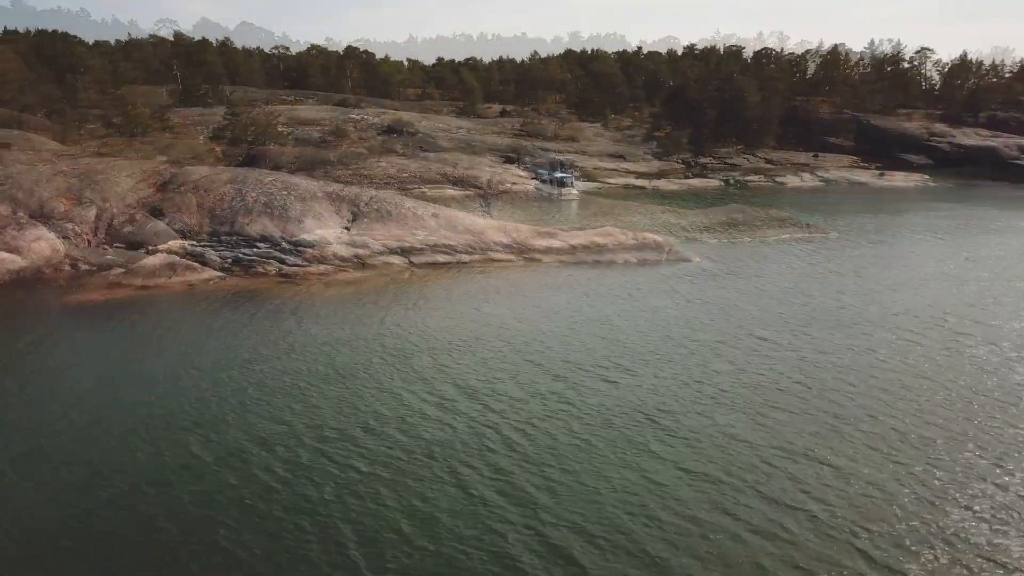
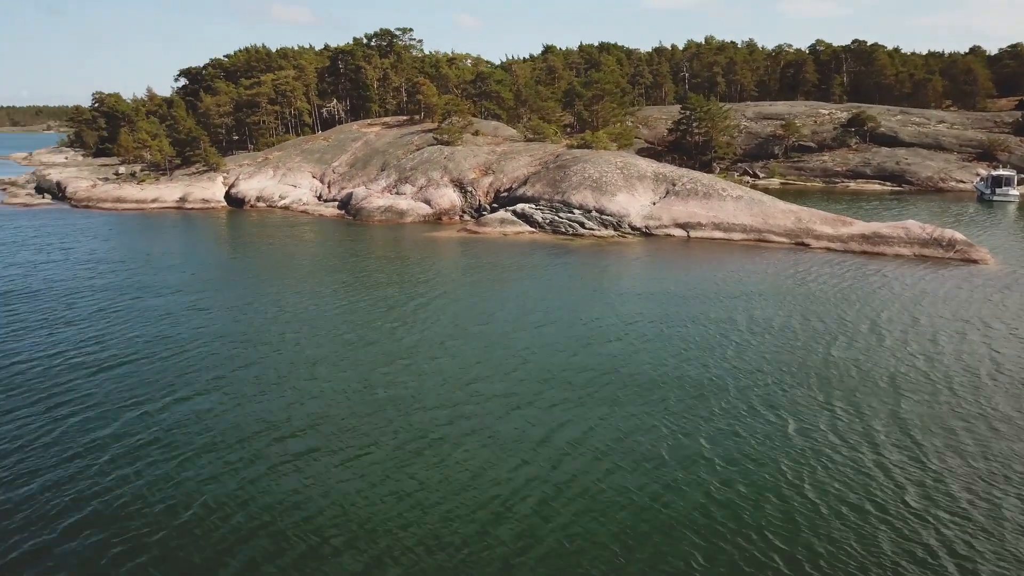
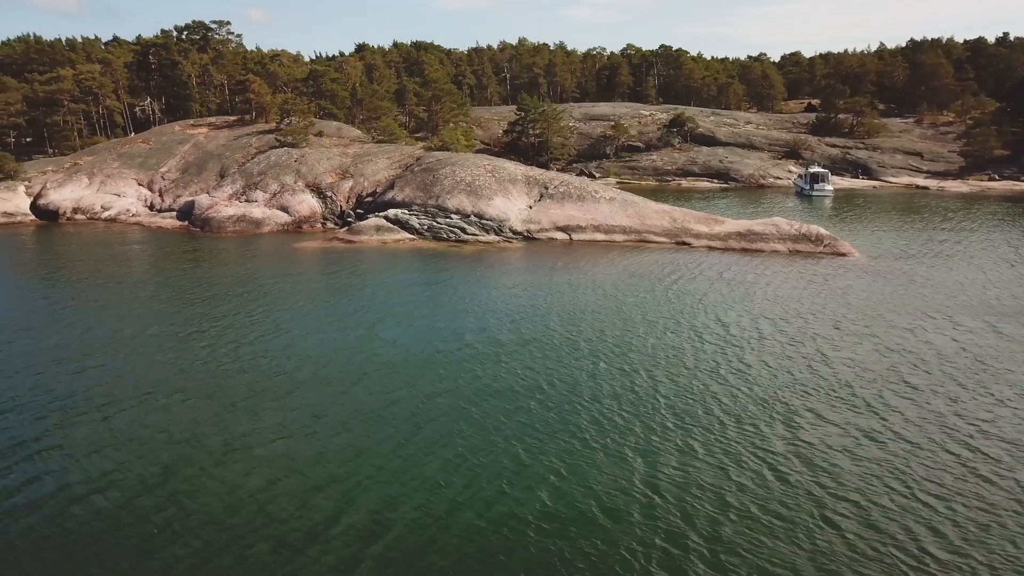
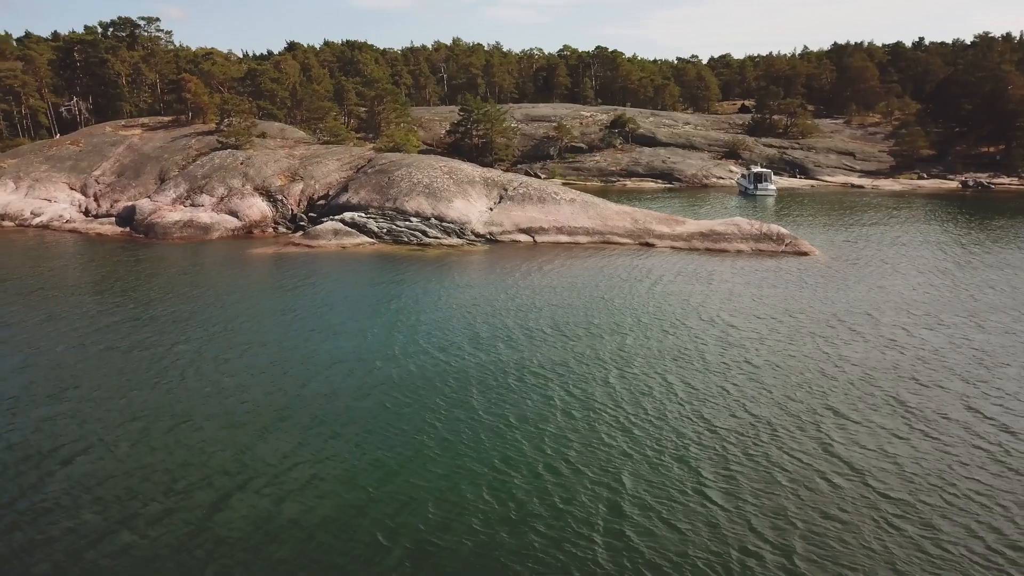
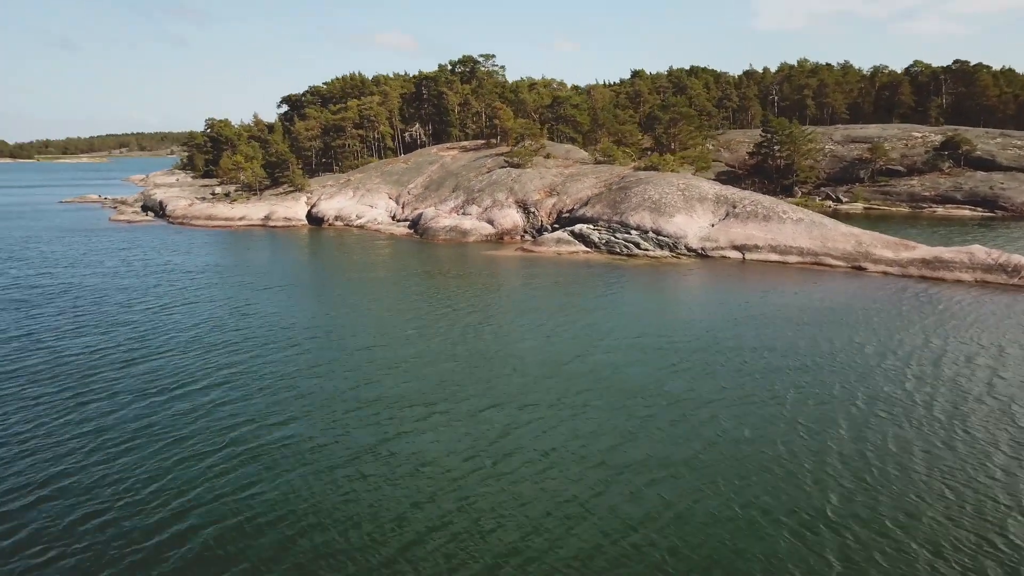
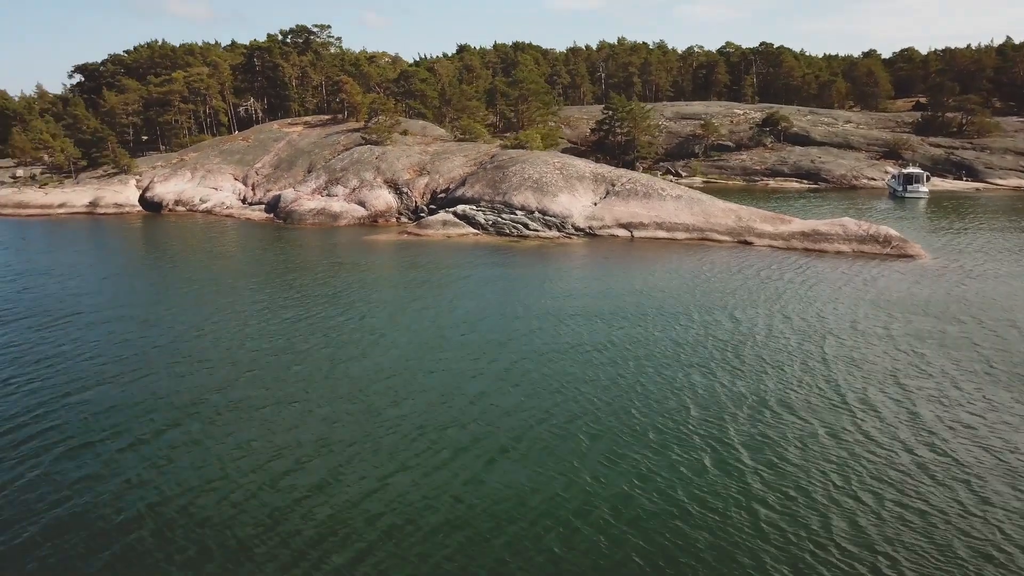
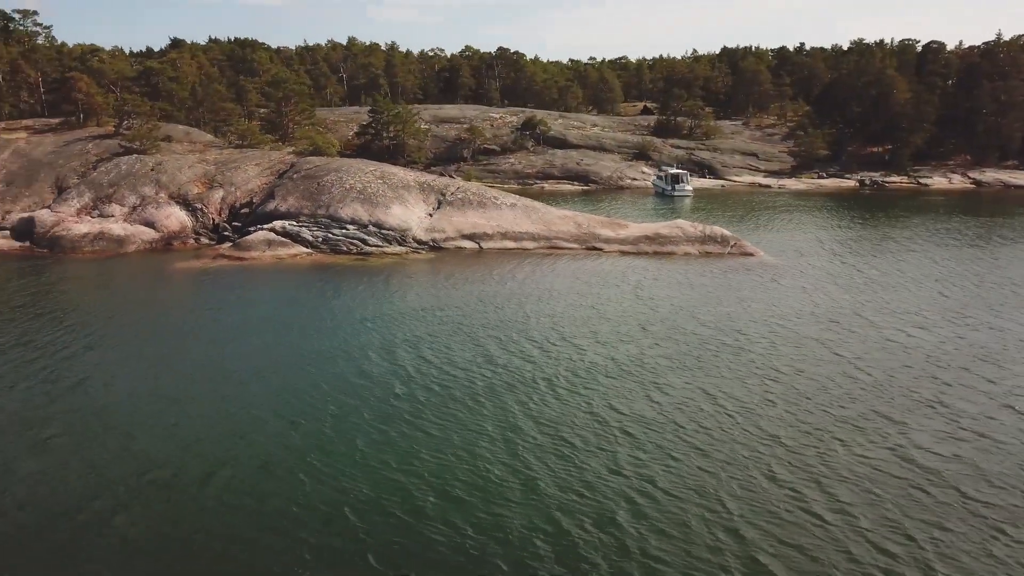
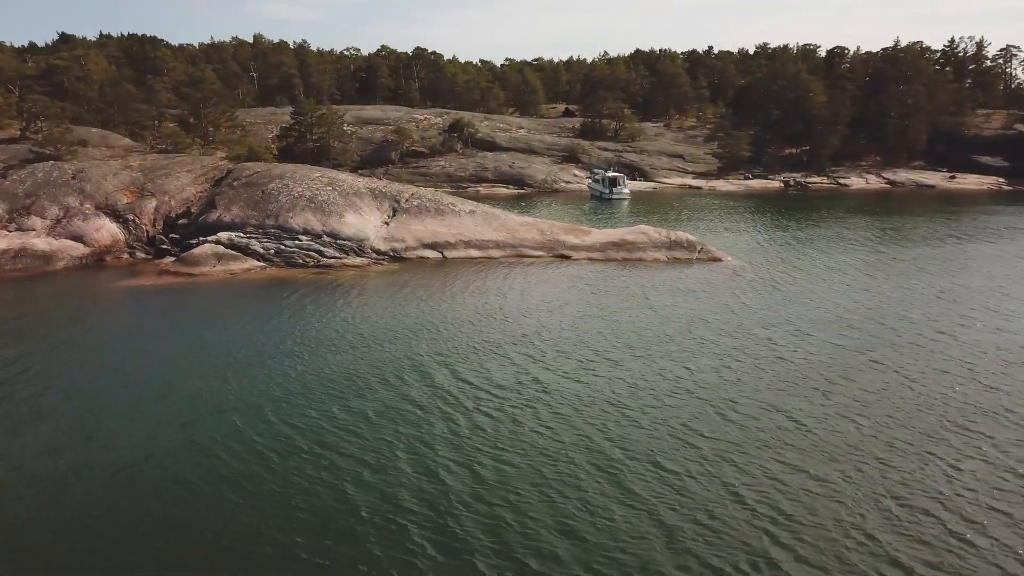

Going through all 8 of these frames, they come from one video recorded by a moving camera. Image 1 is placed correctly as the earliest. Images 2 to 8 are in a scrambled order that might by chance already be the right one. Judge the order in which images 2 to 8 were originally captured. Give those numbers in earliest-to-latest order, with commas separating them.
8, 7, 4, 3, 6, 2, 5
